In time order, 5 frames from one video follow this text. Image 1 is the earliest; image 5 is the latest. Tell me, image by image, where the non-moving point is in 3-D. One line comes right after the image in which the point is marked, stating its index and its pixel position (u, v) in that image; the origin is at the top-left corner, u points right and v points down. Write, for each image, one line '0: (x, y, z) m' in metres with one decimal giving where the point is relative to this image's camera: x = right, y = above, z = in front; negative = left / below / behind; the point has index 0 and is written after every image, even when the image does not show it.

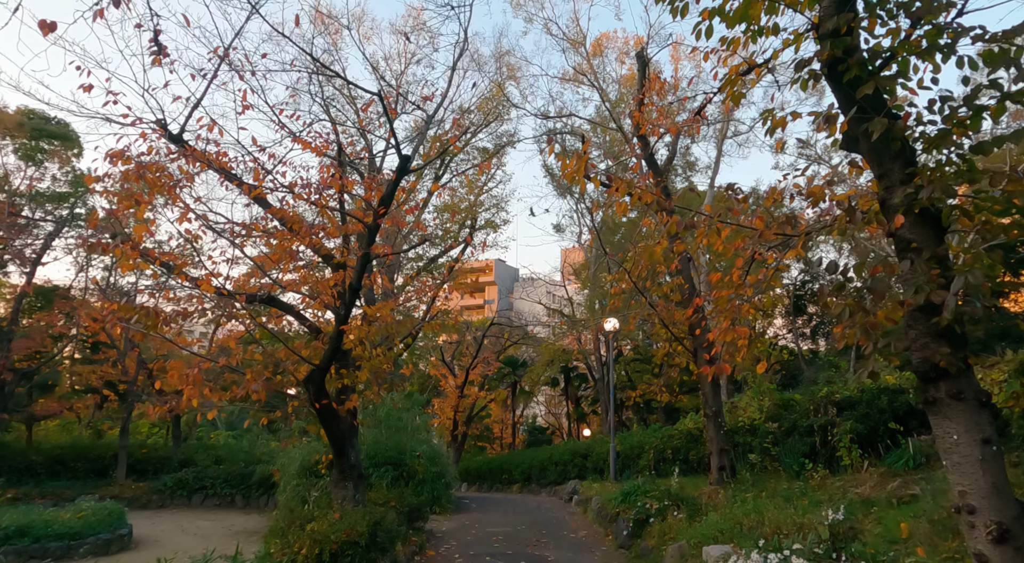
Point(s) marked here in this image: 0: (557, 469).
0: (+1.2, -5.0, +18.6) m
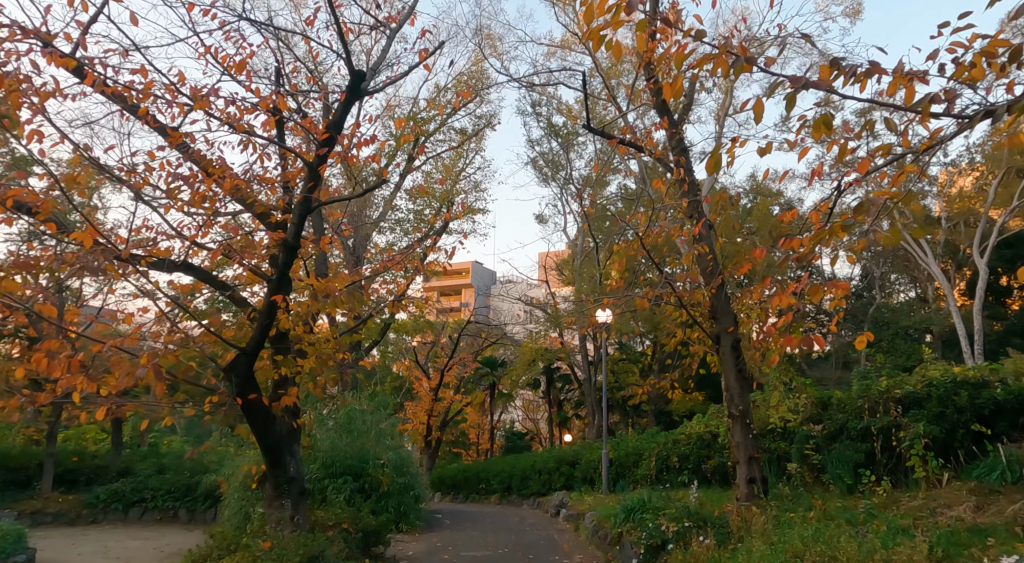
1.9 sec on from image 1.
0: (+0.7, -4.8, +16.8) m
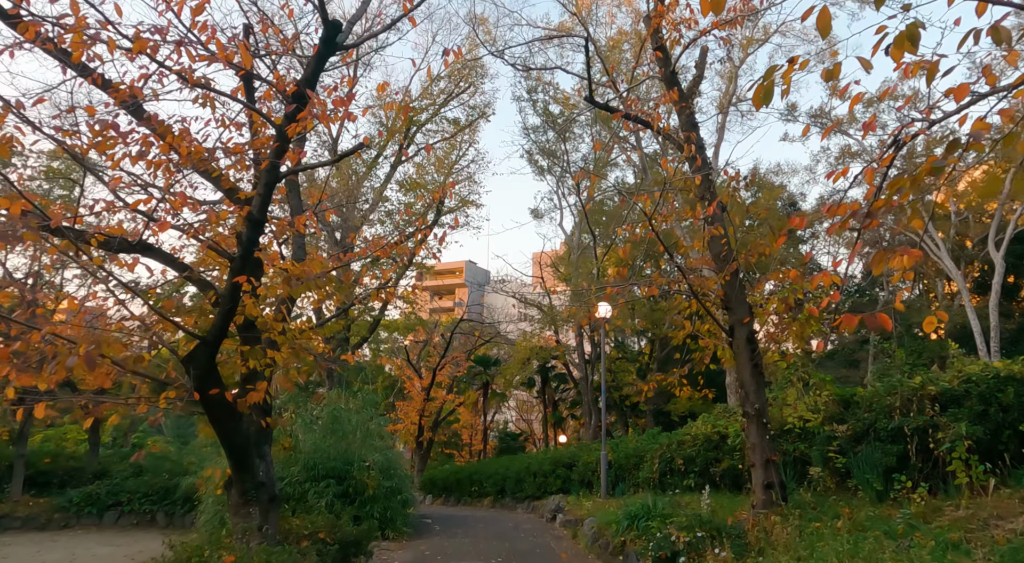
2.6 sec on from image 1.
0: (+0.5, -4.6, +16.1) m
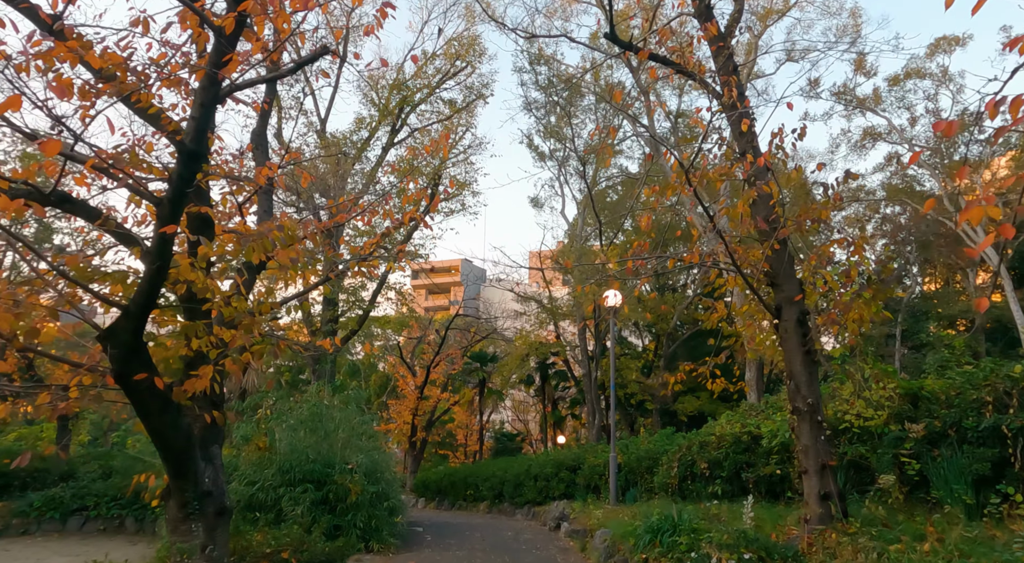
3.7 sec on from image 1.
0: (+0.5, -4.3, +14.8) m
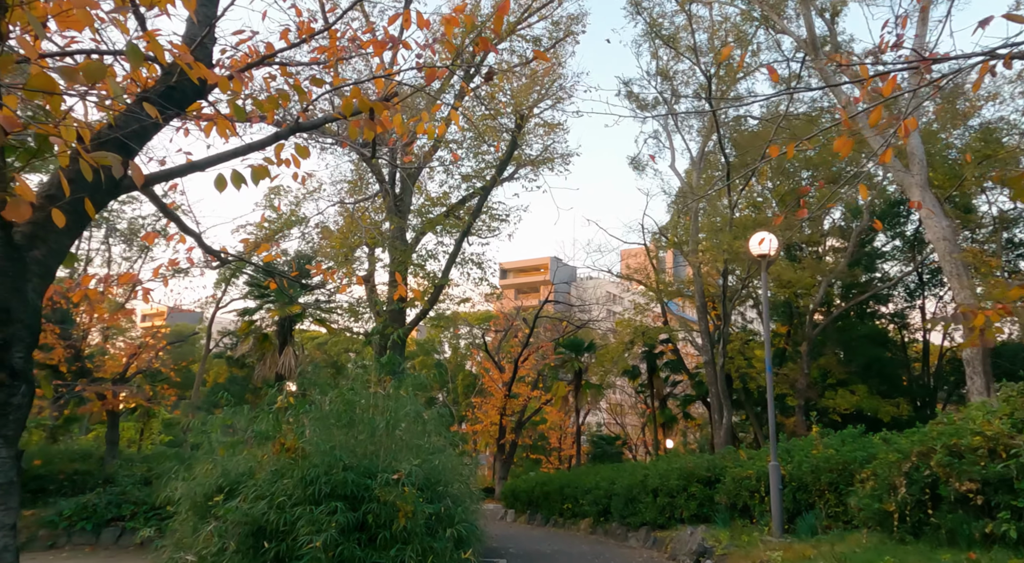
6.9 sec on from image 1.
0: (+2.3, -3.6, +11.4) m
